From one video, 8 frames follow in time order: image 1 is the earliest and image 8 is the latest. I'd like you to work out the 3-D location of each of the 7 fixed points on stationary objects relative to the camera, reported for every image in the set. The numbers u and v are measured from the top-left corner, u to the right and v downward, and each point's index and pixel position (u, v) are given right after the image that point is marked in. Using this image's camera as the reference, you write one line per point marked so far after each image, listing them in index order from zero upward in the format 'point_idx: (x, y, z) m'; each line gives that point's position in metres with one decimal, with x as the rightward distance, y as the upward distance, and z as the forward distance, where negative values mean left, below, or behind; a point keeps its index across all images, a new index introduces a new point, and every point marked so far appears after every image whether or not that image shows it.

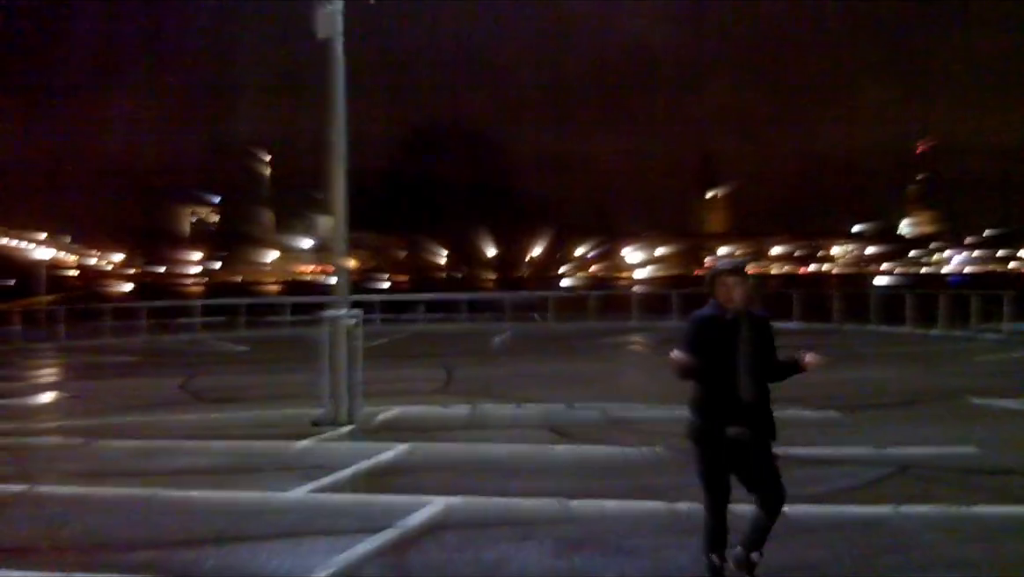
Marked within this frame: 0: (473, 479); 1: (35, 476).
0: (-0.3, -1.5, +8.5) m
1: (-4.0, -1.6, +9.2) m
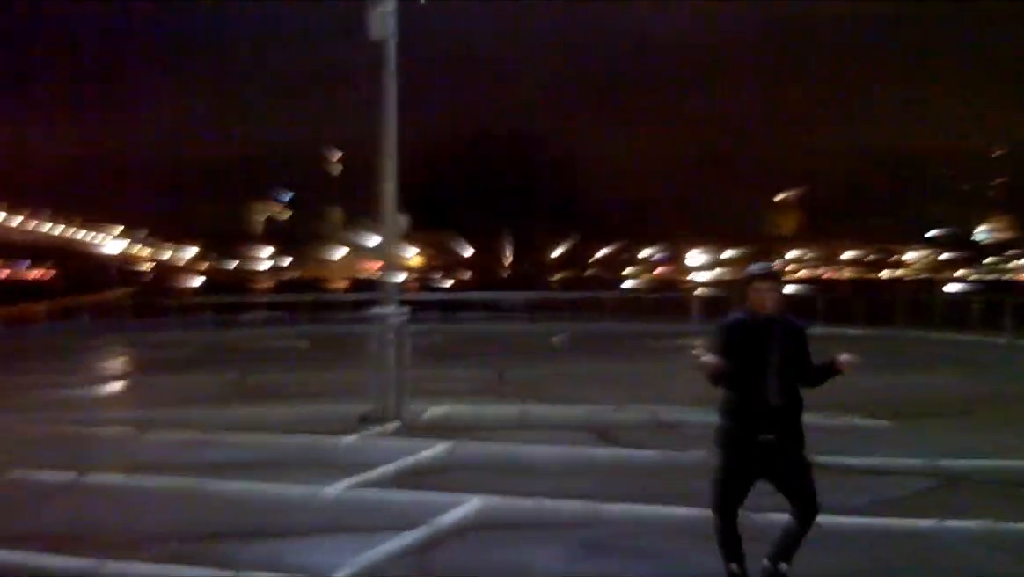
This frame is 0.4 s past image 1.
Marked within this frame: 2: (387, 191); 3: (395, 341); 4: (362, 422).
0: (0.0, -1.5, +8.5) m
1: (-3.6, -1.5, +9.5) m
2: (-1.4, +1.1, +12.0) m
3: (-1.3, -0.6, +11.7) m
4: (-1.7, -1.5, +12.0) m
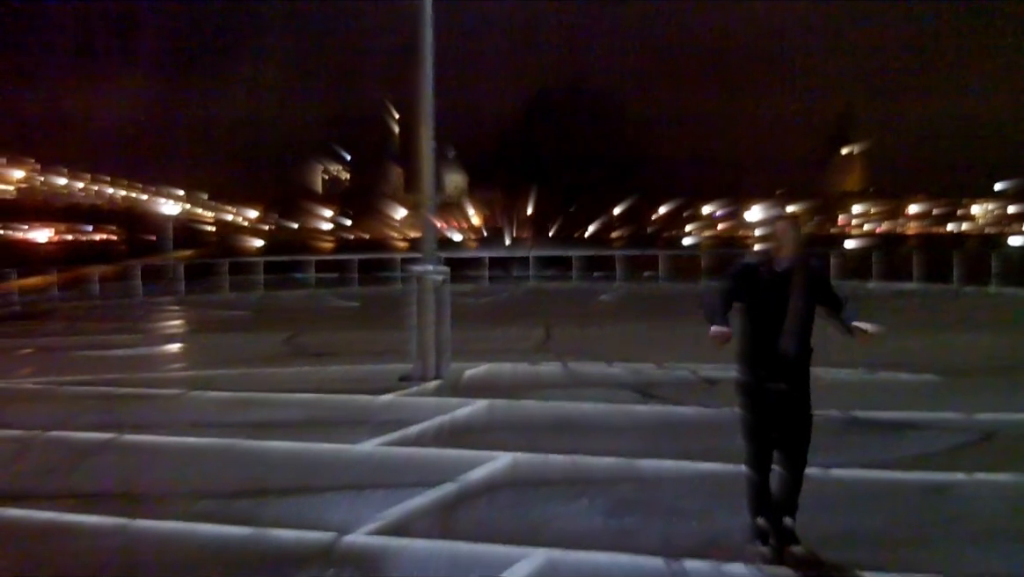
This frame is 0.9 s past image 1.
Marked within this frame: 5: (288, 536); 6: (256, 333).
0: (+0.3, -1.2, +8.5) m
1: (-3.3, -1.2, +9.6) m
2: (-1.0, +1.5, +11.9) m
3: (-0.8, -0.1, +11.8) m
4: (-1.2, -1.0, +12.1) m
5: (-1.2, -1.3, +5.6) m
6: (-4.7, -0.8, +19.9) m
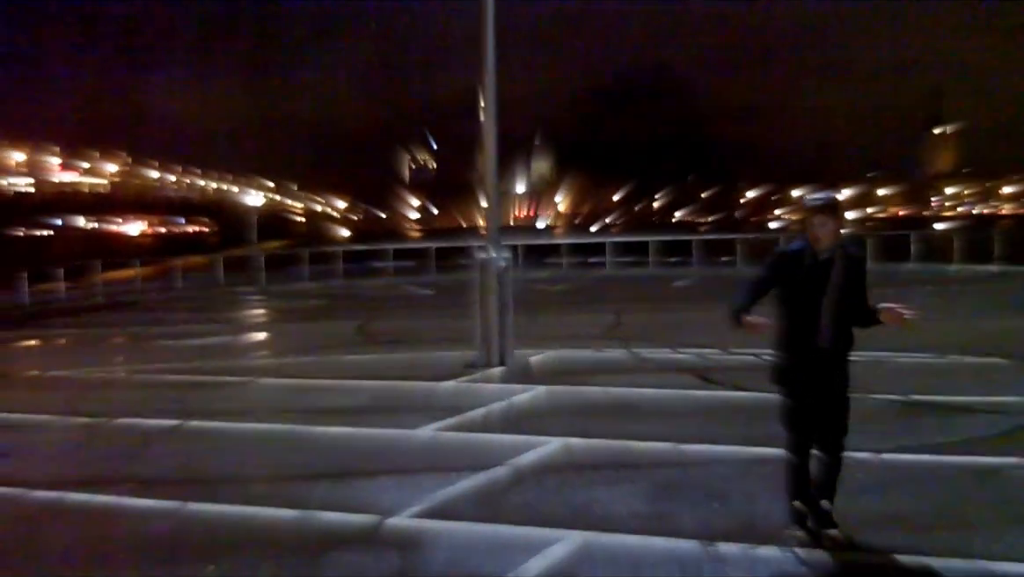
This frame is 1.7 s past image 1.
0: (+0.7, -1.1, +8.5) m
1: (-2.8, -1.1, +10.0) m
2: (-0.3, +1.7, +12.0) m
3: (-0.2, 0.0, +11.9) m
4: (-0.5, -0.9, +12.2) m
5: (-0.9, -1.2, +5.7) m
6: (-3.3, -0.6, +20.3) m
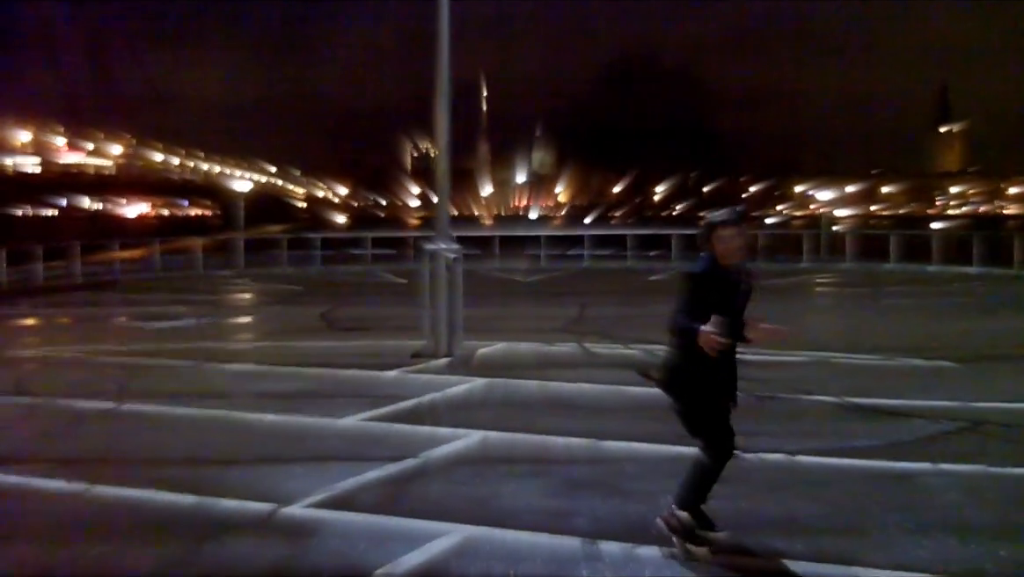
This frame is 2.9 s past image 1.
0: (+0.1, -1.0, +8.5) m
1: (-3.3, -1.0, +9.9) m
2: (-0.8, +1.8, +12.0) m
3: (-0.7, +0.1, +11.8) m
4: (-1.1, -0.8, +12.2) m
5: (-1.5, -1.2, +5.7) m
6: (-4.0, -0.3, +20.3) m
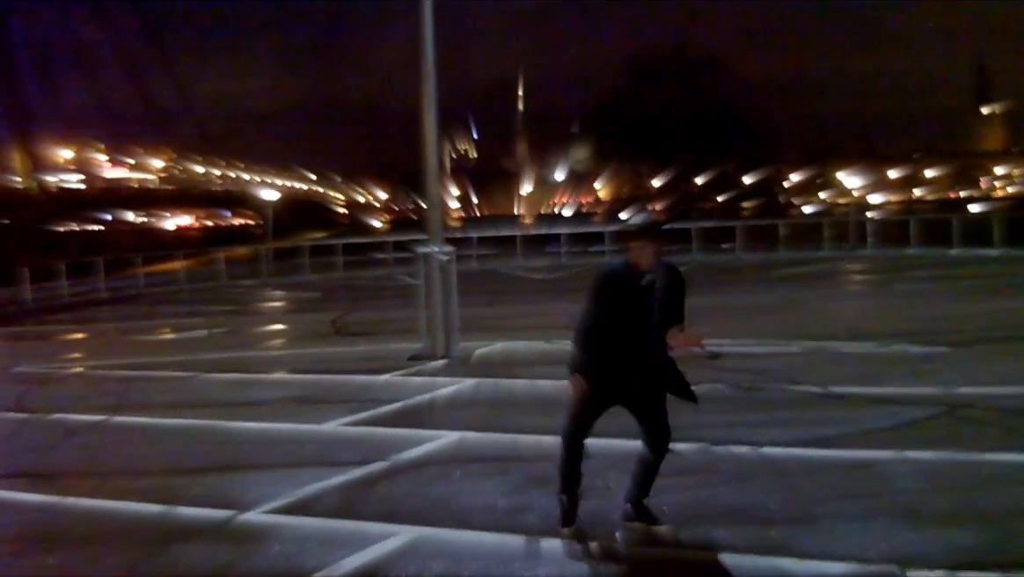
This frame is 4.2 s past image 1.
0: (0.0, -1.0, +8.6) m
1: (-3.4, -1.1, +10.1) m
2: (-0.9, +1.8, +12.1) m
3: (-0.8, +0.1, +11.9) m
4: (-1.1, -0.8, +12.3) m
5: (-1.7, -1.2, +5.8) m
6: (-3.7, -0.4, +20.5) m
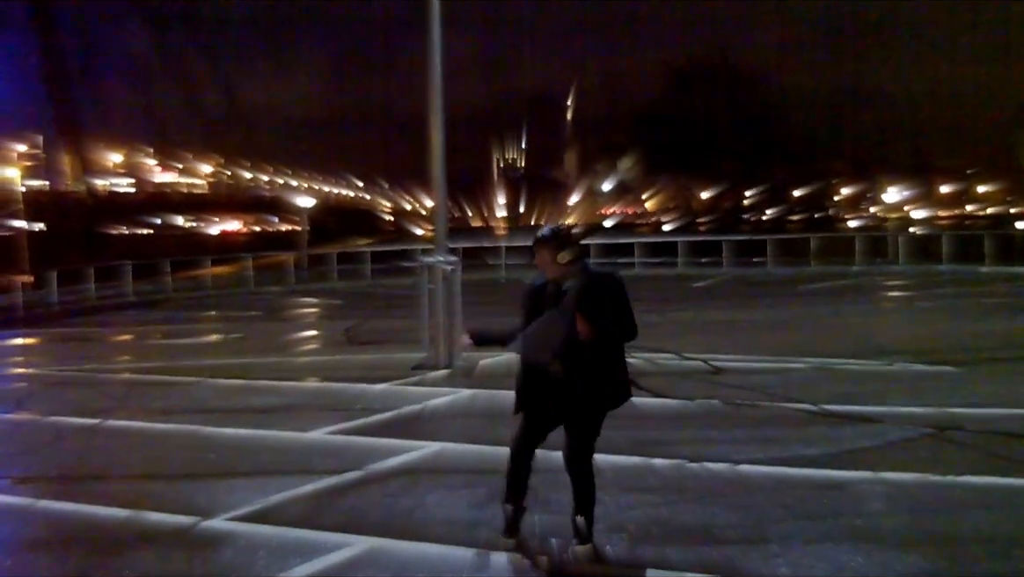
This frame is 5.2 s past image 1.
0: (-0.1, -1.1, +8.5) m
1: (-3.5, -1.1, +10.2) m
2: (-0.9, +1.7, +12.1) m
3: (-0.7, 0.0, +11.9) m
4: (-1.1, -0.9, +12.3) m
5: (-1.9, -1.3, +5.8) m
6: (-3.4, -0.6, +20.6) m
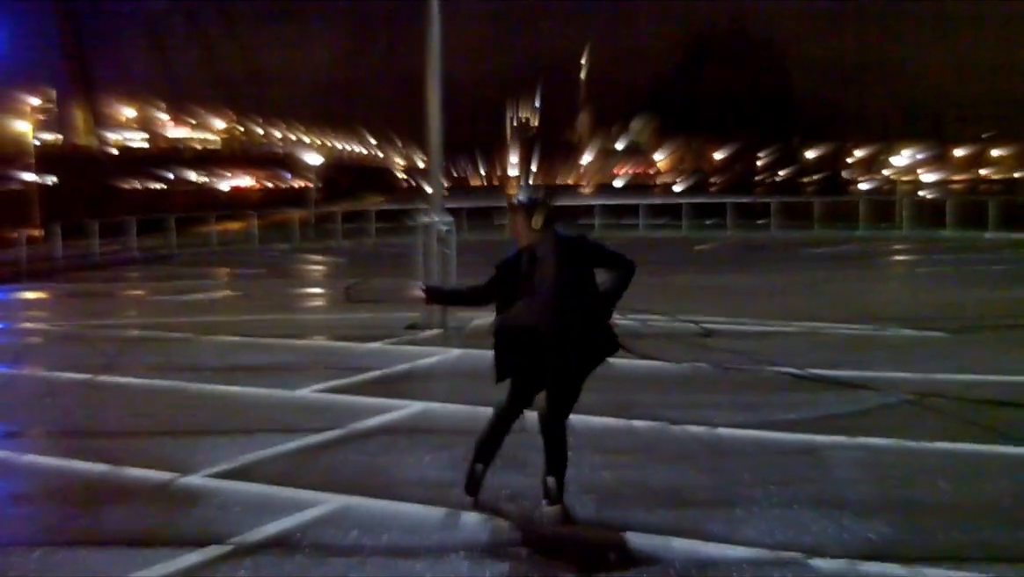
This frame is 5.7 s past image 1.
0: (-0.2, -0.8, +8.6) m
1: (-3.6, -0.7, +10.3) m
2: (-0.9, +2.1, +12.1) m
3: (-0.8, +0.4, +11.9) m
4: (-1.2, -0.4, +12.4) m
5: (-2.0, -1.0, +5.9) m
6: (-3.4, +0.2, +20.6) m
